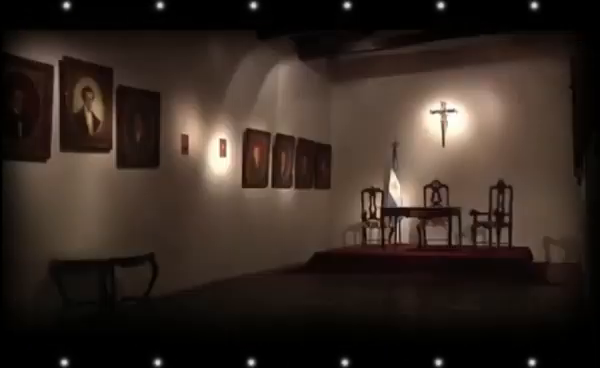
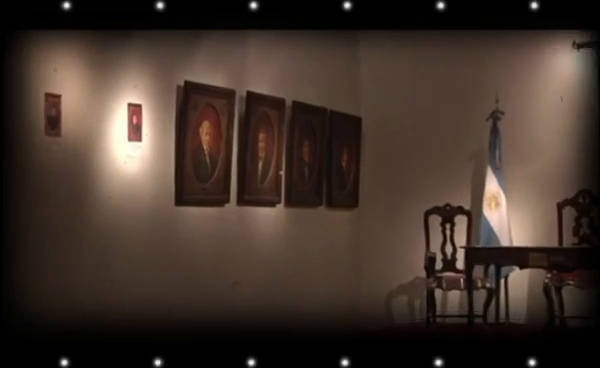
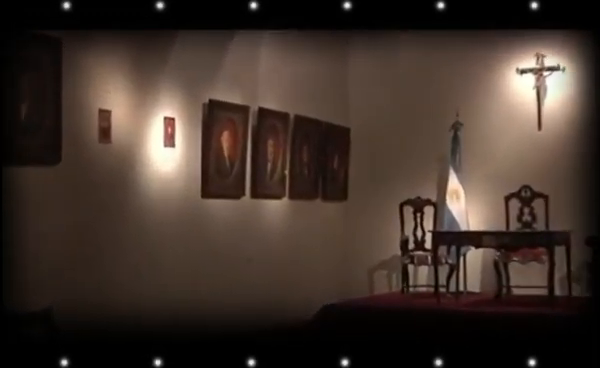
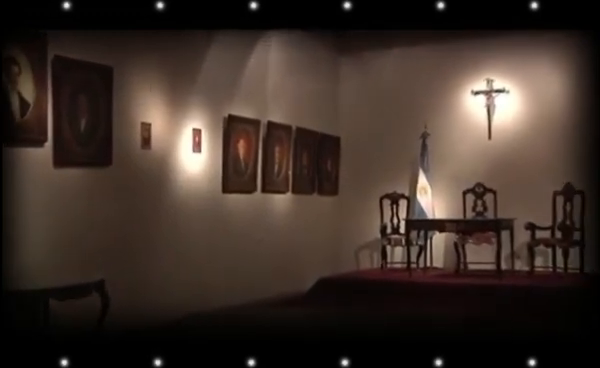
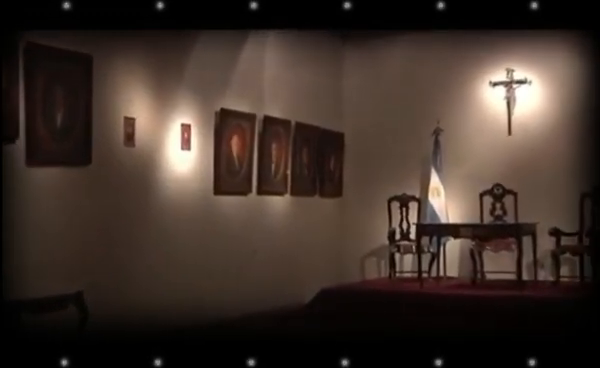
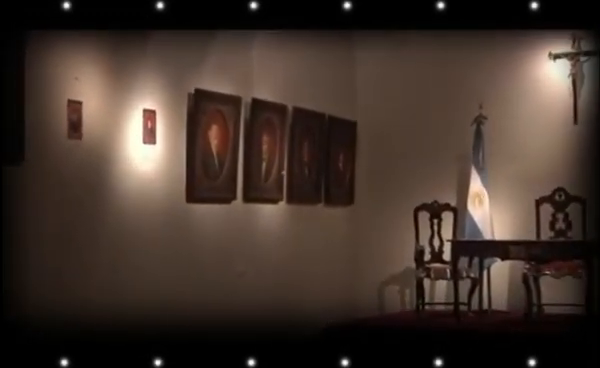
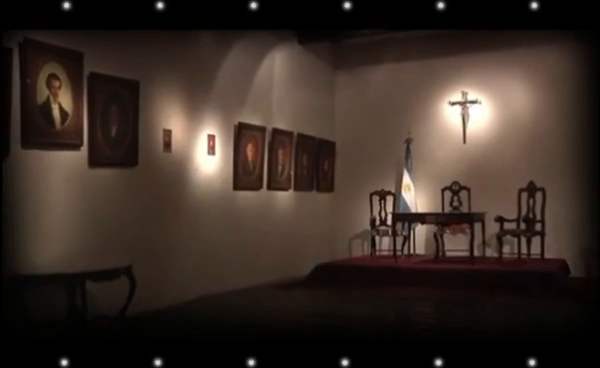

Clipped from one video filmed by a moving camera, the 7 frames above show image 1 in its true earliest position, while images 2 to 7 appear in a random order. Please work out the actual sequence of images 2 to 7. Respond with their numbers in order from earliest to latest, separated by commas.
7, 4, 5, 3, 6, 2
